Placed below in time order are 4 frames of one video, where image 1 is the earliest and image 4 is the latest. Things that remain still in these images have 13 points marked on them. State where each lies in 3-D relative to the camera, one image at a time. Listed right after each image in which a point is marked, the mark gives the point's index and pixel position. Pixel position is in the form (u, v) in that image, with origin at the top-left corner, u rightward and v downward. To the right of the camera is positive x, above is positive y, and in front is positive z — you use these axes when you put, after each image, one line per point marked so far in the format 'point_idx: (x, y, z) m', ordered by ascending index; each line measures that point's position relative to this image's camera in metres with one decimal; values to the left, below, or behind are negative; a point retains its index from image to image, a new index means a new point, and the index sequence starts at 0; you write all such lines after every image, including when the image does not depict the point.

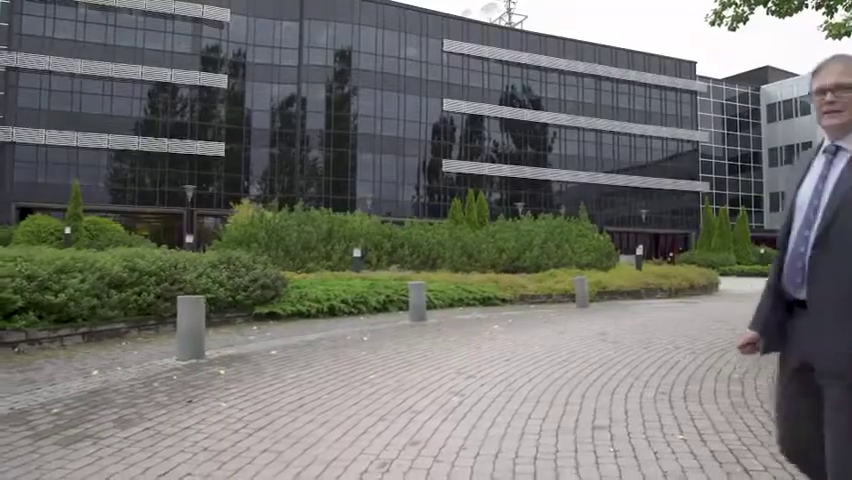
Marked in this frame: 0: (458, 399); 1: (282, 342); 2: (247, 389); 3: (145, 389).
0: (+0.3, -1.5, +7.0) m
1: (-2.2, -1.5, +11.3) m
2: (-1.8, -1.5, +7.6) m
3: (-2.8, -1.5, +7.4) m
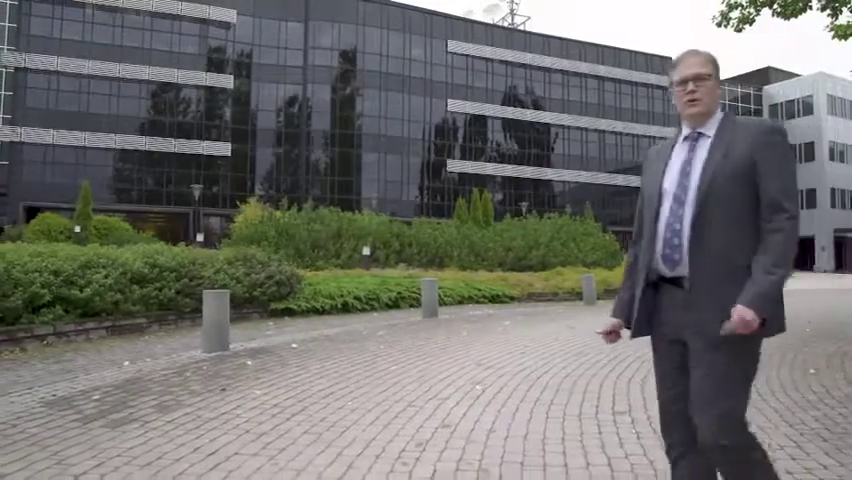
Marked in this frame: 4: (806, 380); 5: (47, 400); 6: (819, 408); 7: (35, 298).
0: (+0.5, -1.5, +7.3) m
1: (-2.0, -1.5, +11.5) m
2: (-1.6, -1.5, +7.8) m
3: (-2.6, -1.4, +7.7) m
4: (+4.2, -1.5, +8.2) m
5: (-3.3, -1.4, +6.6) m
6: (+3.5, -1.5, +6.6) m
7: (-5.4, -0.8, +10.2) m
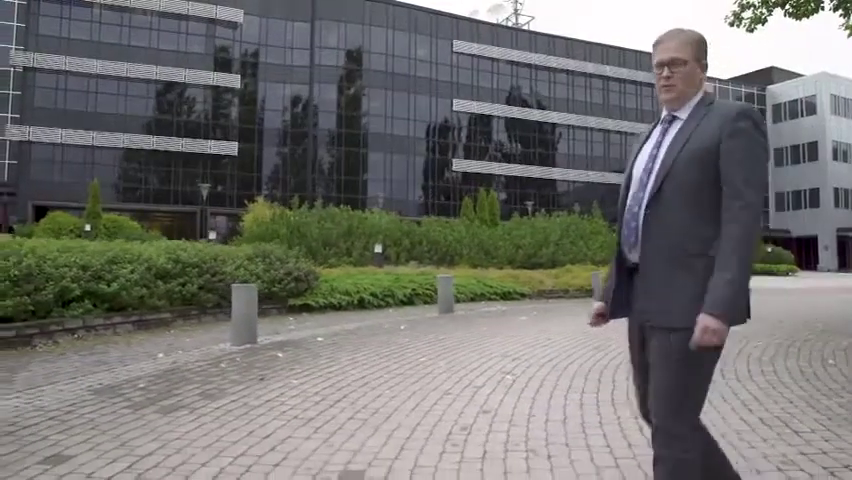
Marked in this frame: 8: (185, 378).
0: (+0.9, -1.4, +7.5) m
1: (-1.6, -1.4, +11.7) m
2: (-1.3, -1.4, +8.0) m
3: (-2.3, -1.4, +7.9) m
4: (+4.5, -1.5, +8.3) m
5: (-3.0, -1.4, +6.8) m
6: (+3.9, -1.4, +6.8) m
7: (-5.1, -0.7, +10.4) m
8: (-2.4, -1.4, +7.3) m
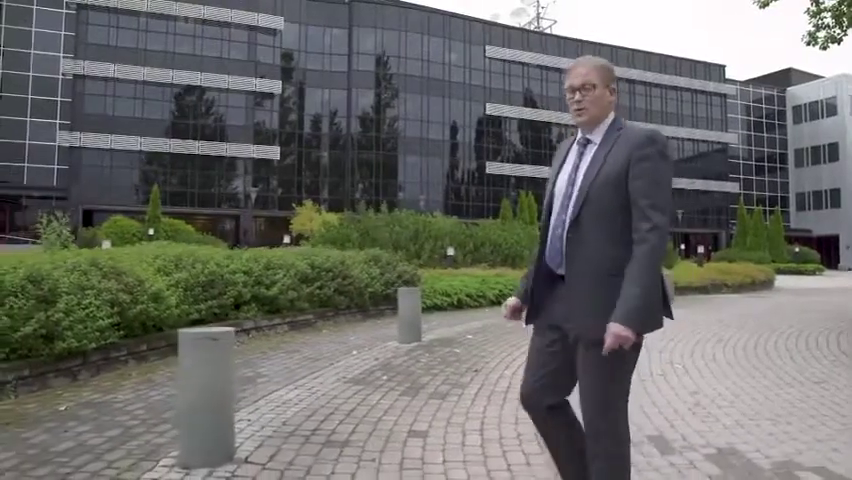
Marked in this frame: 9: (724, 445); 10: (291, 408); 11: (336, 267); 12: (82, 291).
0: (+3.0, -1.5, +8.6) m
1: (+0.5, -1.6, +12.9) m
2: (+0.9, -1.5, +9.2) m
3: (-0.1, -1.5, +9.0) m
4: (+6.7, -1.6, +9.5) m
5: (-0.8, -1.5, +7.9) m
6: (+6.0, -1.6, +8.0) m
7: (-2.9, -0.9, +11.6) m
8: (-0.2, -1.5, +8.4) m
9: (+2.3, -1.5, +5.5) m
10: (-1.2, -1.5, +6.5) m
11: (-1.8, -0.5, +14.3) m
12: (-3.8, -0.6, +8.1) m
